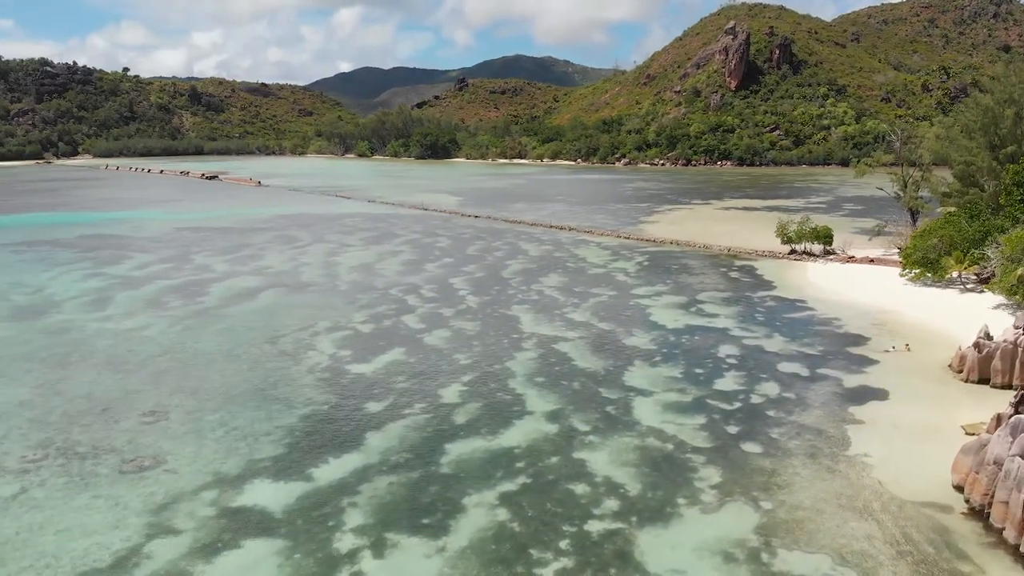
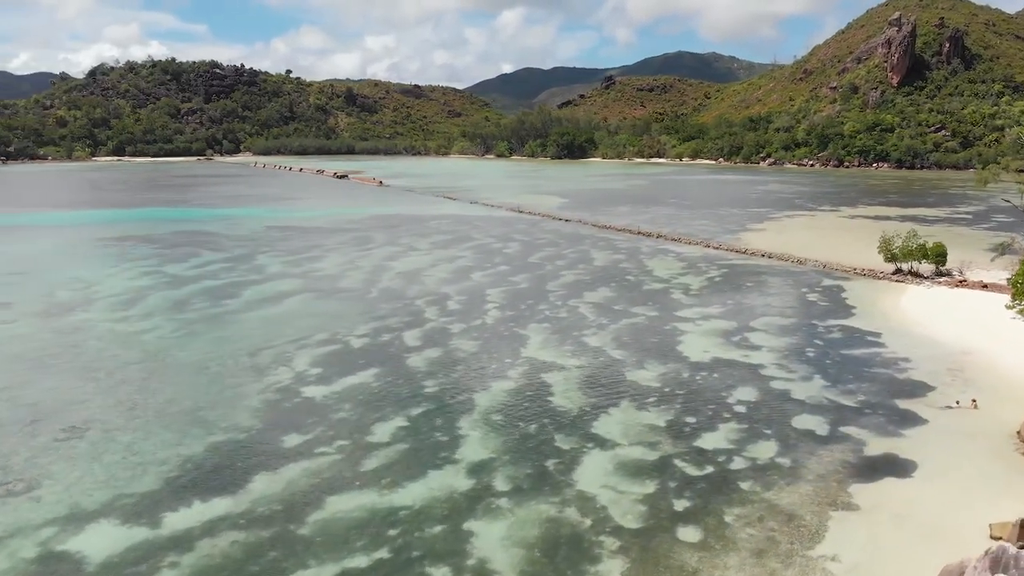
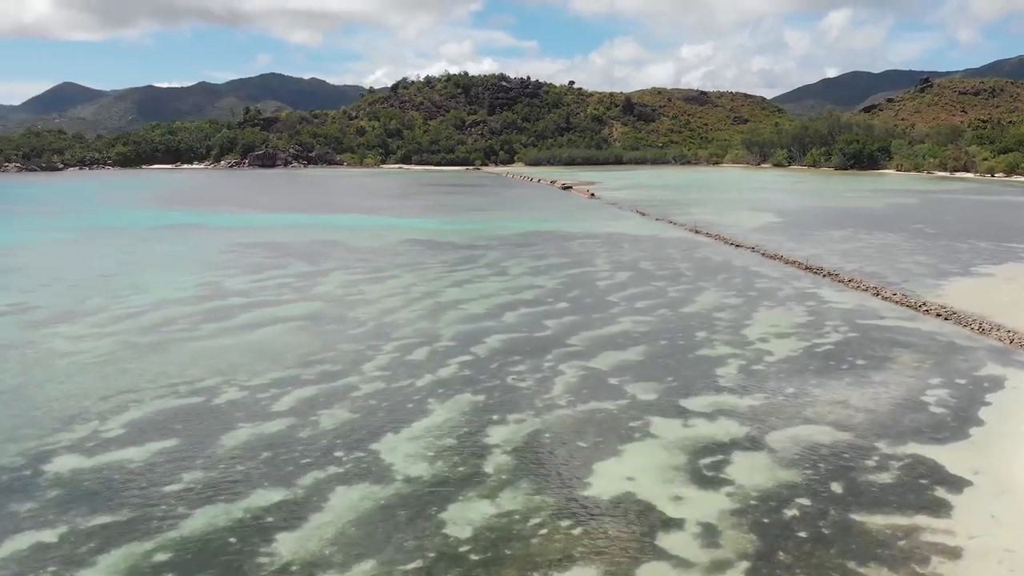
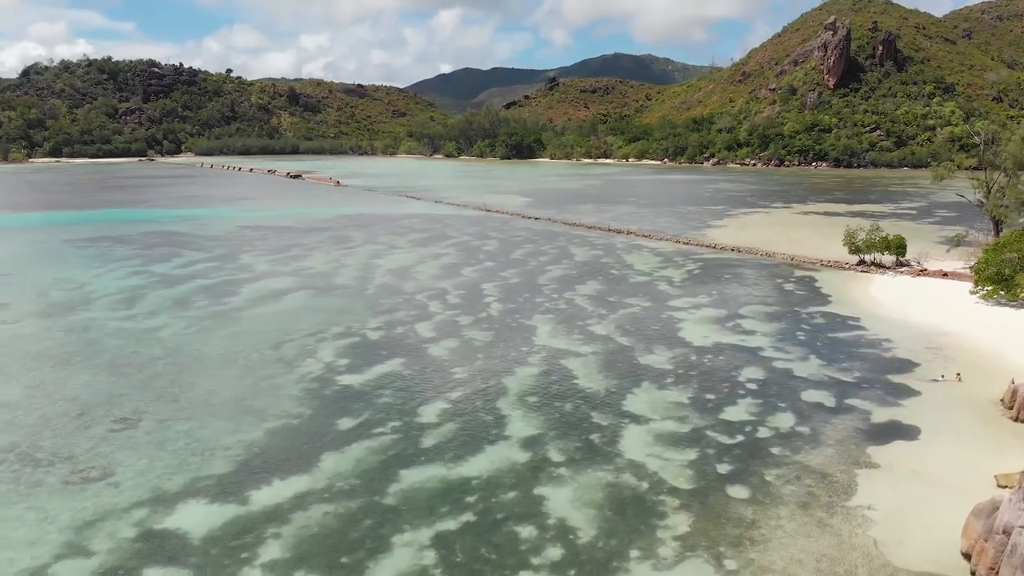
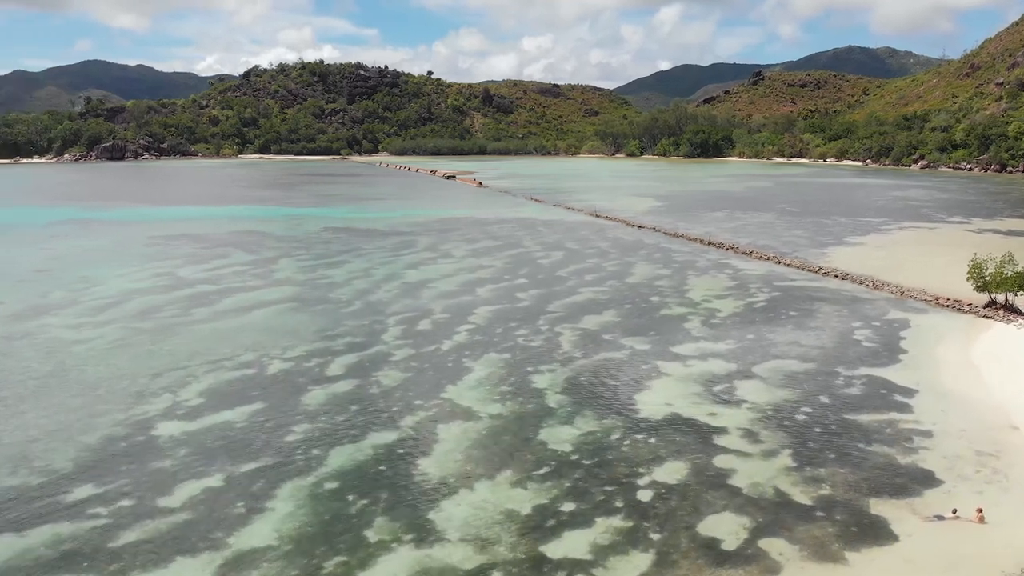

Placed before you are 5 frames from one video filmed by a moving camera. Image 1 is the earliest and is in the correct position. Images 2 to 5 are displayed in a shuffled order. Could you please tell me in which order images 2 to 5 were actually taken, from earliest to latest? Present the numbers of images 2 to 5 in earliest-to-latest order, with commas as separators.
4, 2, 5, 3
